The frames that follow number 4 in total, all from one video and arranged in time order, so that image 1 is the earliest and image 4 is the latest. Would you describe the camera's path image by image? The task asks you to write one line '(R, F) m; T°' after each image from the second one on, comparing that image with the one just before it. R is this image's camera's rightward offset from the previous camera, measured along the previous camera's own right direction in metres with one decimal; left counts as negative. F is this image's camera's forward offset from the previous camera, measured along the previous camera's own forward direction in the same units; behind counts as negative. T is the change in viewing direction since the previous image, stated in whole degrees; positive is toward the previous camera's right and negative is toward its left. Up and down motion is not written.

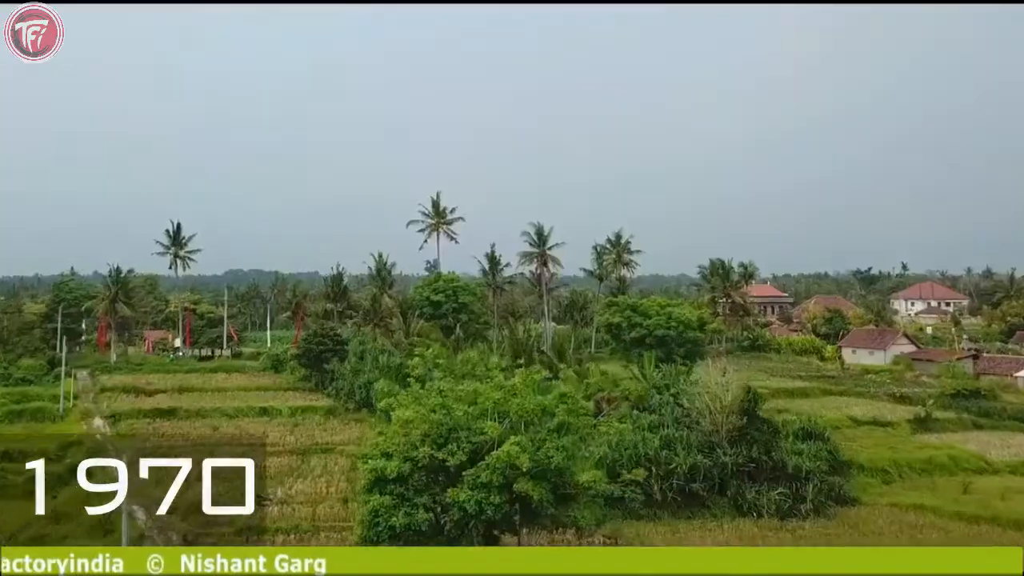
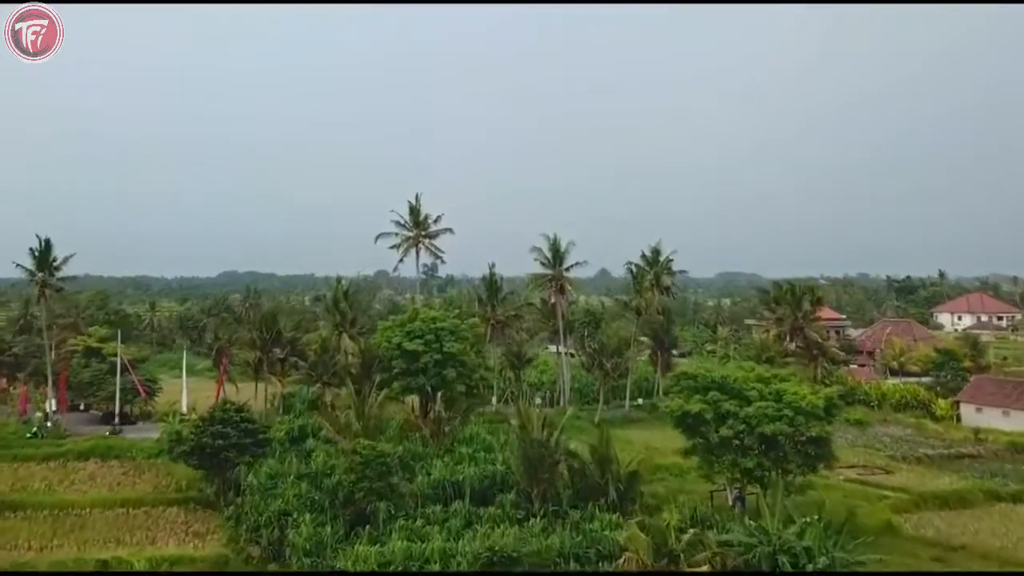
(-0.2, +4.1) m; 0°
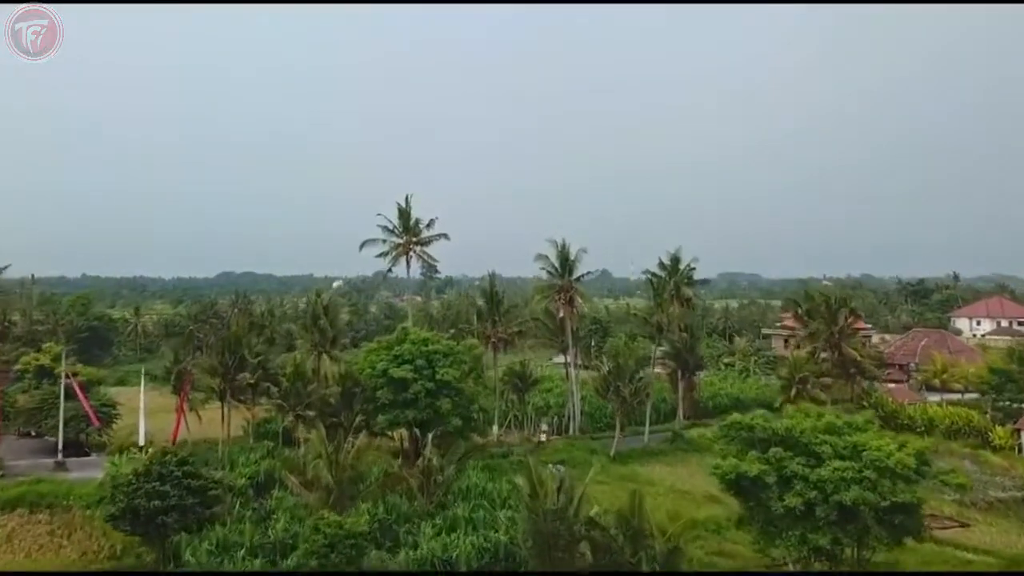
(-0.1, +1.4) m; 0°
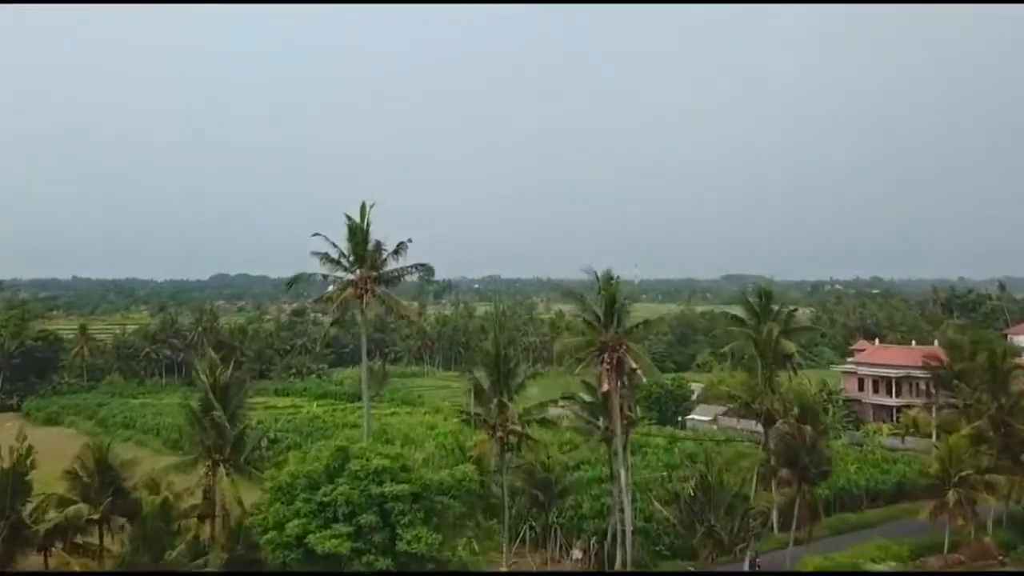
(-0.3, +3.8) m; 0°
